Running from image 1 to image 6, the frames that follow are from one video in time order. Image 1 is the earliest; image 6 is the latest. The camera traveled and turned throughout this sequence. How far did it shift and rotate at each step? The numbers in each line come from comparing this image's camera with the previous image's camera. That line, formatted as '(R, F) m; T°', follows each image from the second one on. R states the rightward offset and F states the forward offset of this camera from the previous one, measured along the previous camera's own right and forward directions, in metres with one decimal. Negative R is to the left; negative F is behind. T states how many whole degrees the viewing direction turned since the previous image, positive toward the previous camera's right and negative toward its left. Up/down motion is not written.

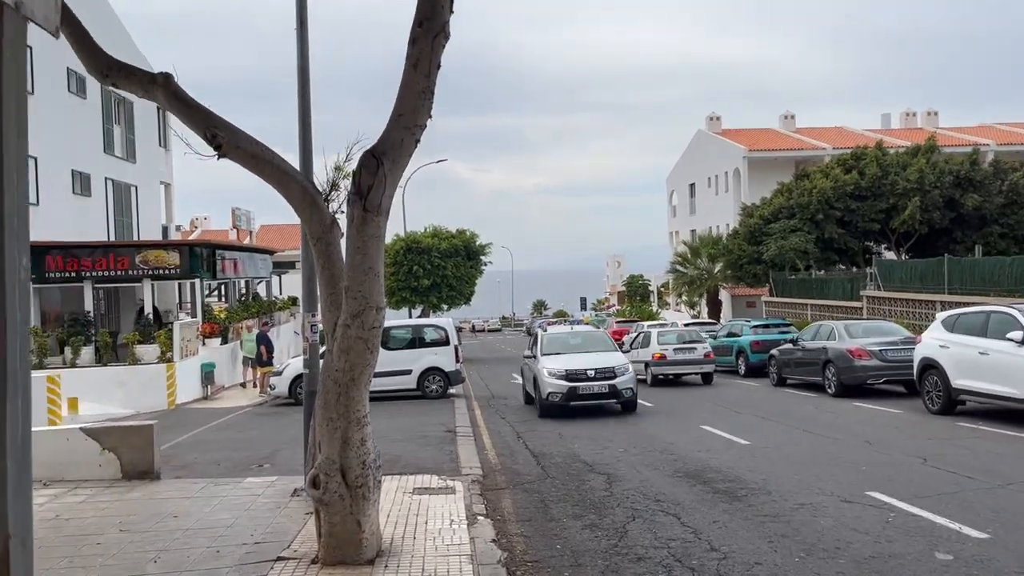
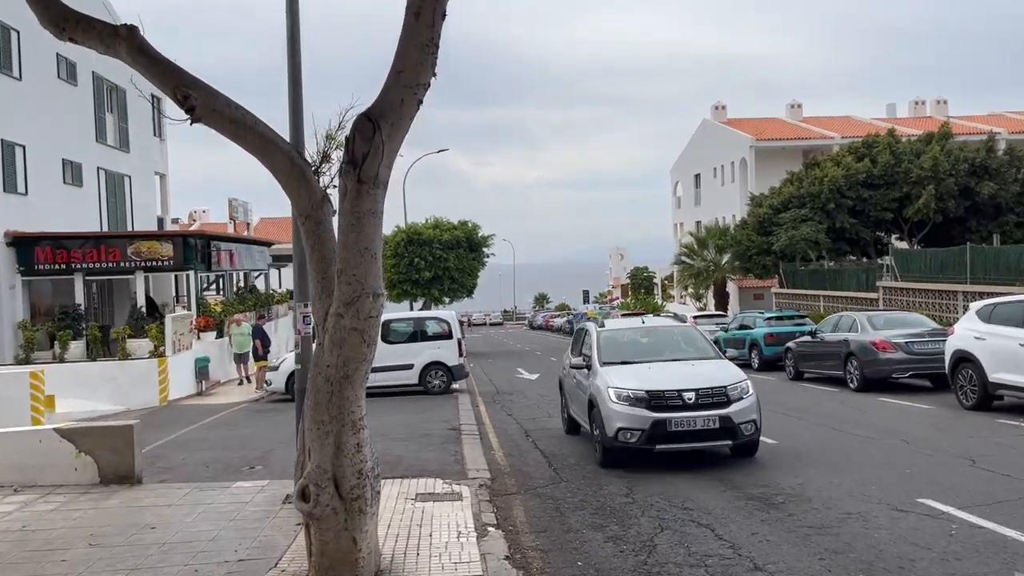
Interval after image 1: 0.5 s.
(-0.1, +0.8) m; 0°
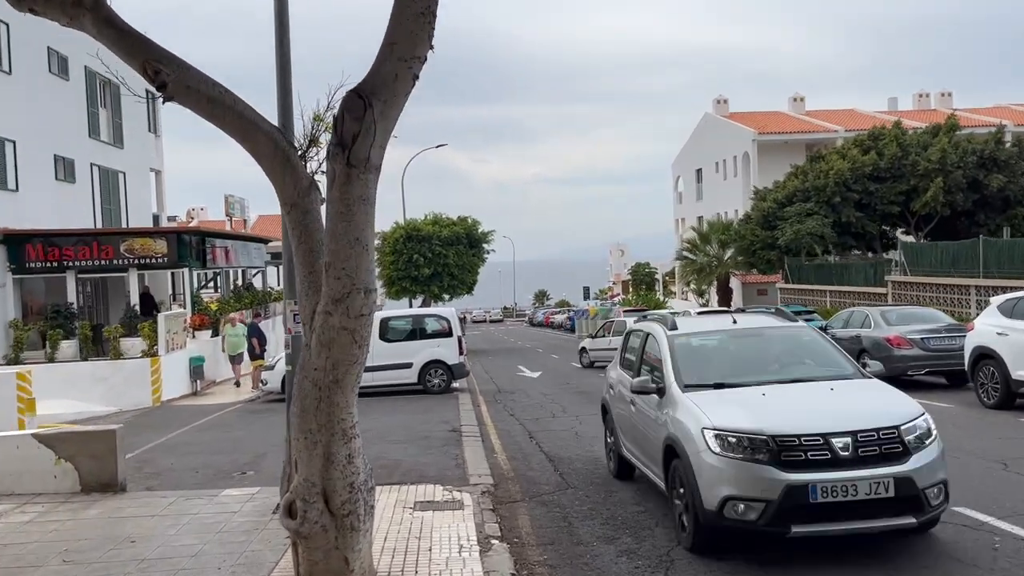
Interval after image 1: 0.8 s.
(0.0, +0.5) m; 0°
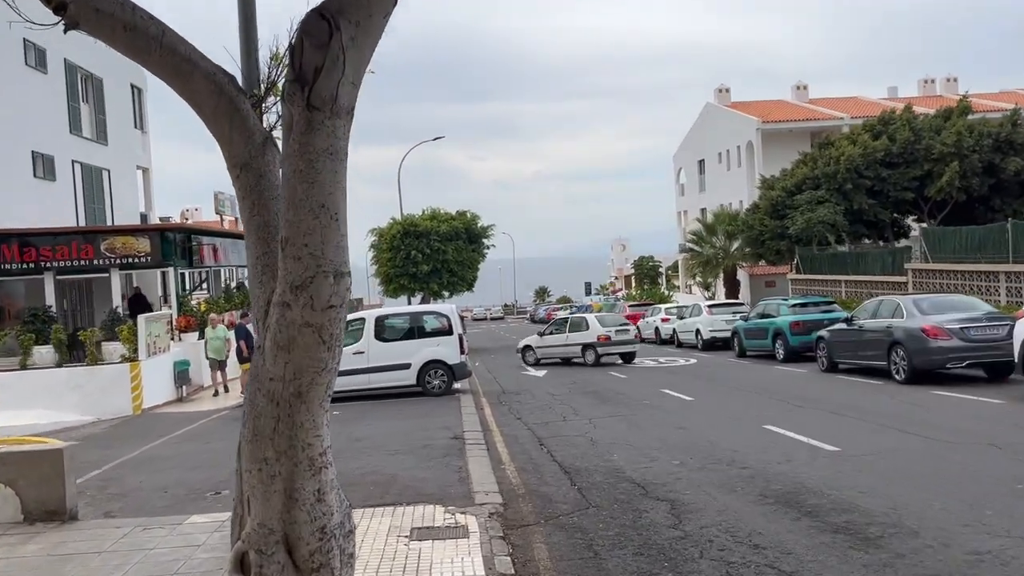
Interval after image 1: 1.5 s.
(-0.1, +1.2) m; 0°
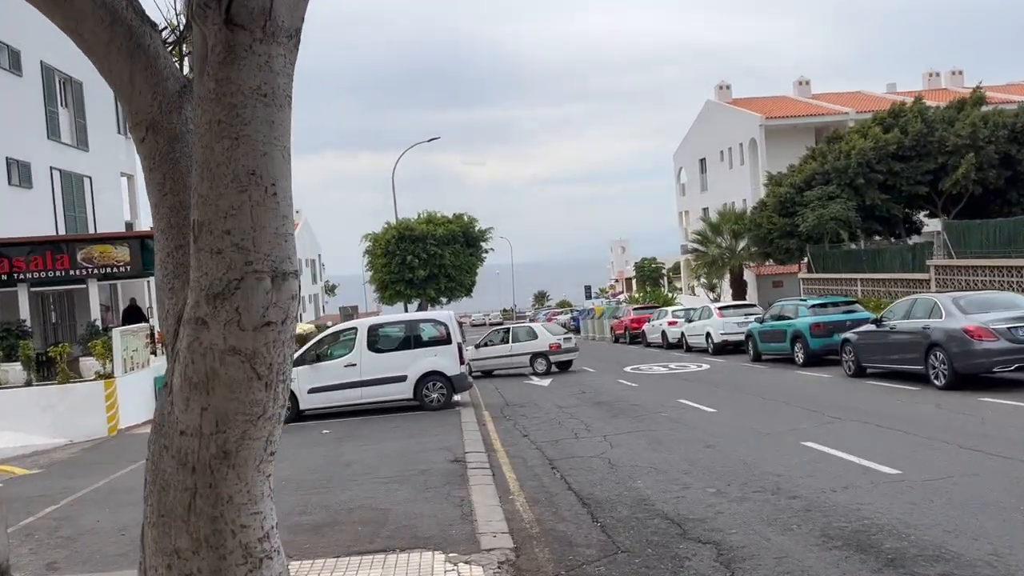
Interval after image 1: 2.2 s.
(-0.1, +1.2) m; 0°
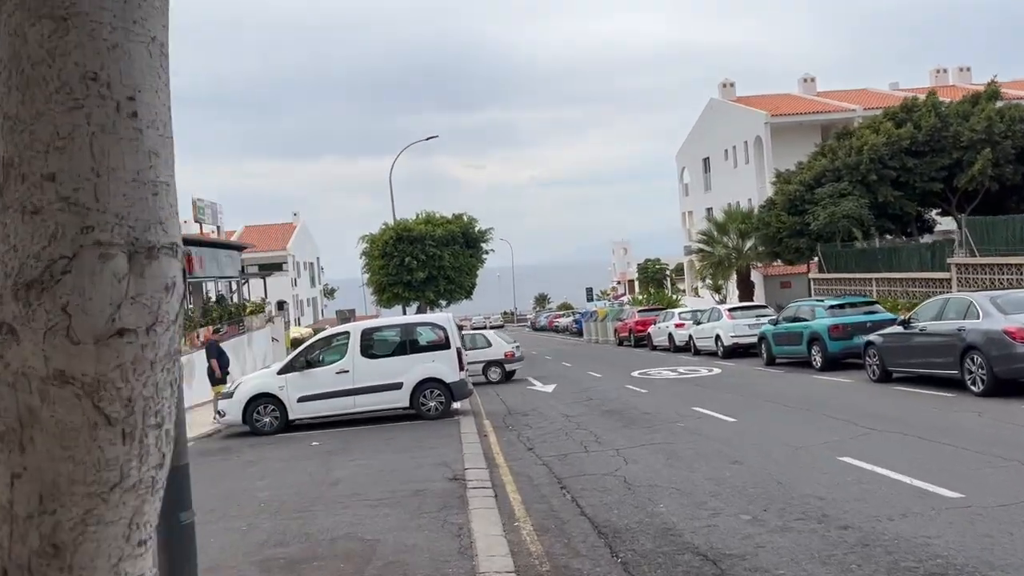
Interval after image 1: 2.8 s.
(0.0, +1.0) m; 0°
